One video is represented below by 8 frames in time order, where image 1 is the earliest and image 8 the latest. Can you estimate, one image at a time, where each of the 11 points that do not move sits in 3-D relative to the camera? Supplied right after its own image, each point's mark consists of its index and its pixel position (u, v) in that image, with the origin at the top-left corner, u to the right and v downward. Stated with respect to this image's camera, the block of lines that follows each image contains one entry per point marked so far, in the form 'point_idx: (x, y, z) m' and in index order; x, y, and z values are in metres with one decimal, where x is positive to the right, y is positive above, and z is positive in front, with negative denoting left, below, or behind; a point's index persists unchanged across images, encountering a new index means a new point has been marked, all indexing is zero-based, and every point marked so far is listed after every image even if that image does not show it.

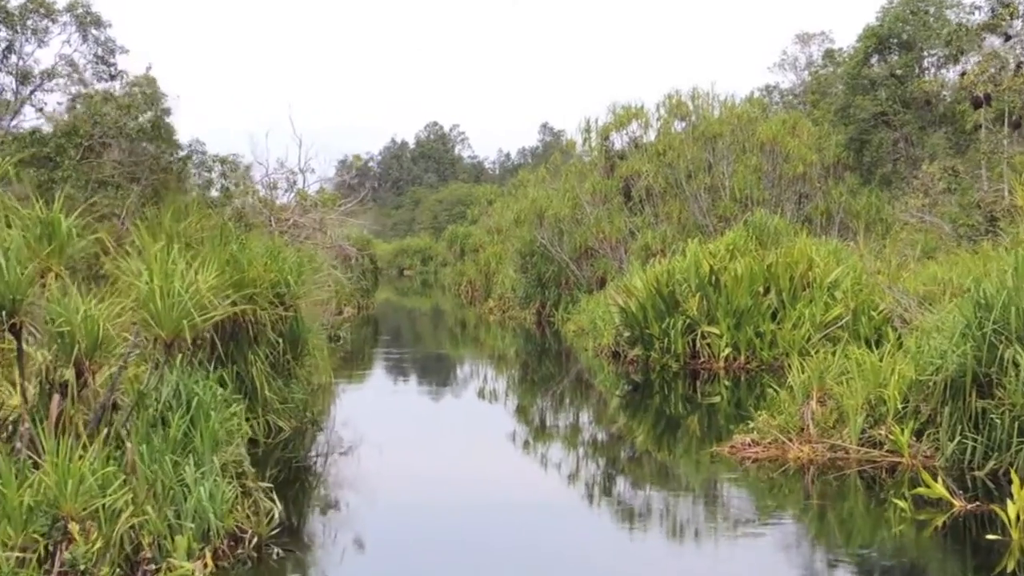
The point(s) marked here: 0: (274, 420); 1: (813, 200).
0: (-2.1, -1.2, +7.8) m
1: (+6.8, +2.0, +19.8) m
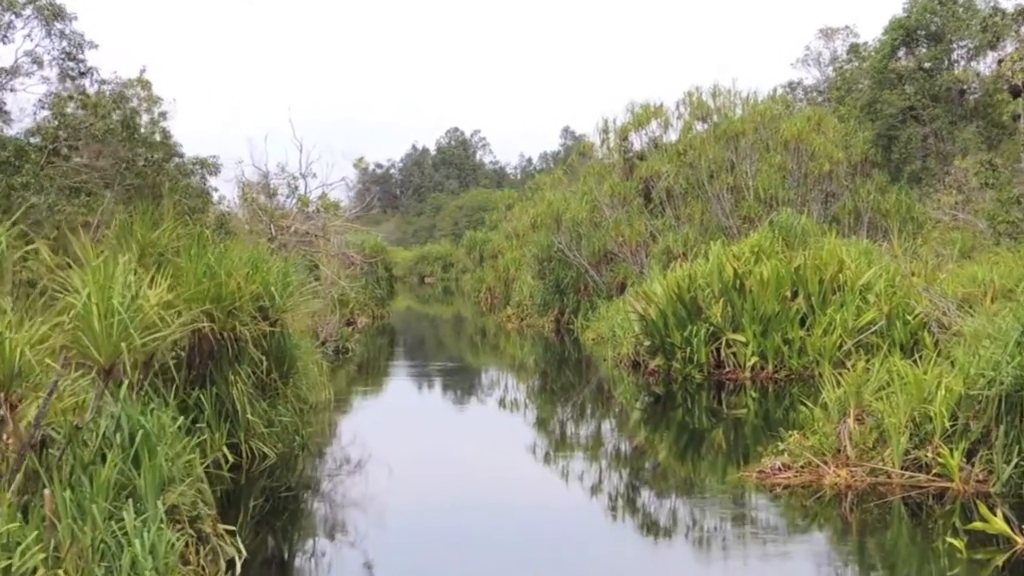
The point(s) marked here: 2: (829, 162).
0: (-2.1, -1.3, +7.1) m
1: (+7.1, +1.9, +19.0) m
2: (+6.8, +2.7, +18.8) m
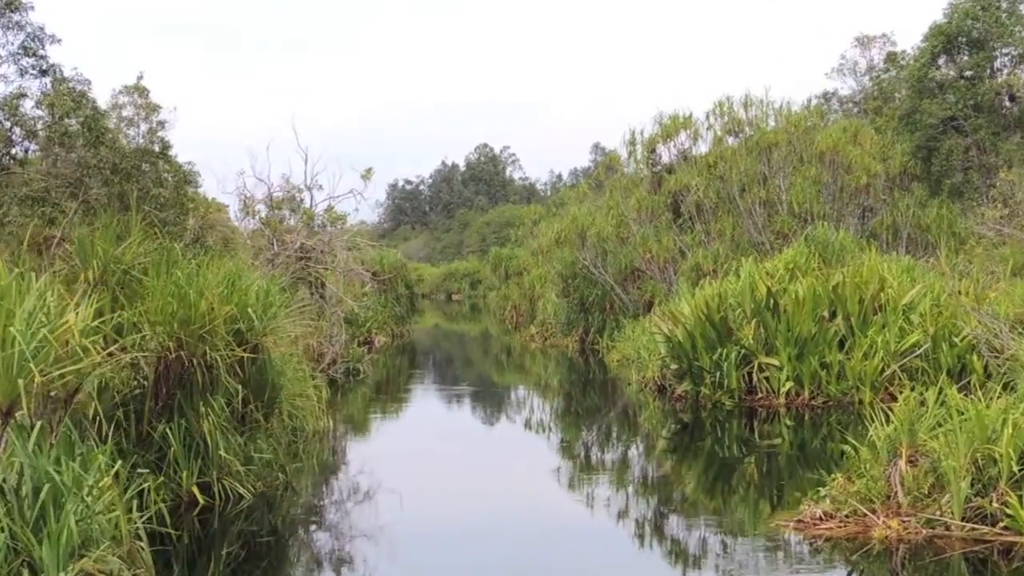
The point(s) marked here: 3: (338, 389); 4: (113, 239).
0: (-2.1, -1.5, +6.4) m
1: (+7.6, +1.5, +18.0) m
2: (+7.2, +2.3, +17.8) m
3: (-3.0, -1.8, +15.1) m
4: (-2.9, +0.4, +6.3) m
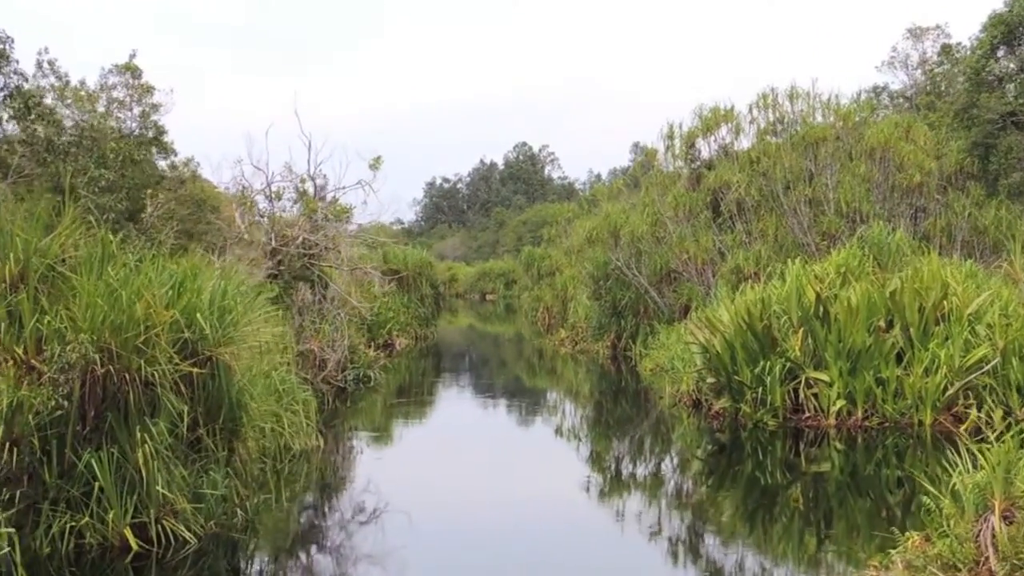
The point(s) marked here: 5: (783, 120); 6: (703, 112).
0: (-2.1, -1.5, +5.4) m
1: (+8.1, +1.4, +16.5) m
2: (+7.7, +2.2, +16.4) m
3: (-2.7, -1.8, +14.1) m
4: (-2.9, +0.3, +5.3) m
5: (+5.7, +3.6, +18.3) m
6: (+4.3, +4.0, +19.6) m
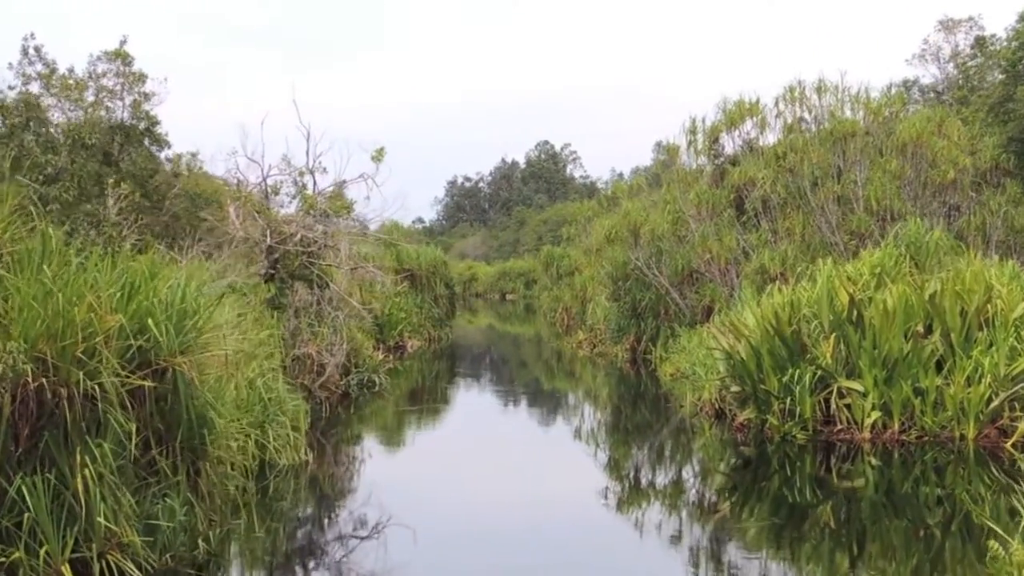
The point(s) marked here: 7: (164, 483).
0: (-2.1, -1.5, +4.7) m
1: (+8.3, +1.4, +15.6) m
2: (+8.0, +2.1, +15.4) m
3: (-2.5, -1.8, +13.5) m
4: (-3.0, +0.3, +4.7) m
5: (+6.0, +3.5, +17.5) m
6: (+4.7, +4.0, +18.8) m
7: (-2.1, -1.1, +5.1) m
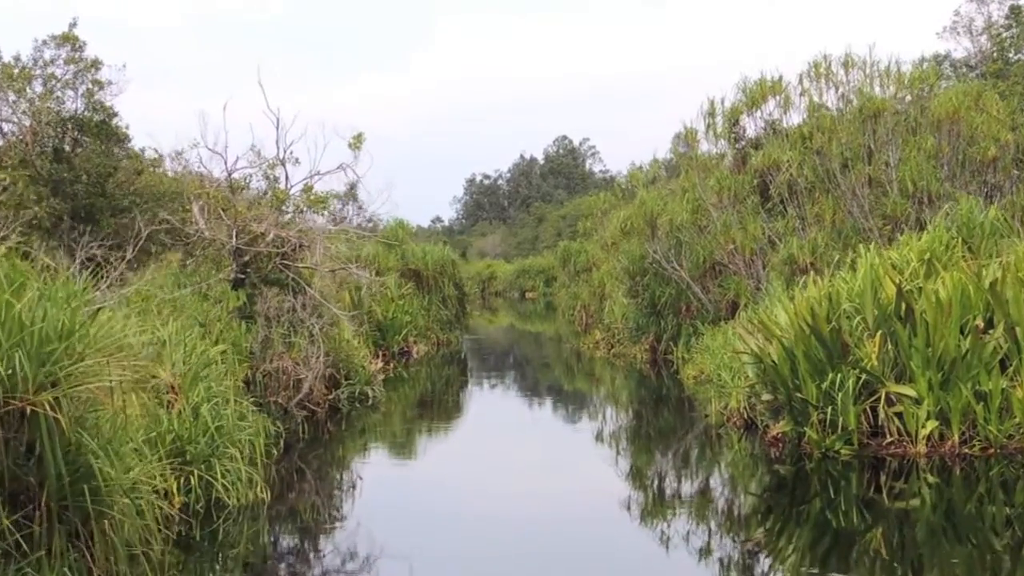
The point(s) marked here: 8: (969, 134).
0: (-2.3, -1.6, +3.6) m
1: (+8.4, +1.6, +14.1) m
2: (+8.0, +2.4, +14.0) m
3: (-2.4, -1.8, +12.3) m
4: (-3.2, +0.2, +3.6) m
5: (+6.1, +3.7, +16.1) m
6: (+4.7, +4.1, +17.4) m
7: (-2.2, -1.2, +3.9) m
8: (+7.7, +2.6, +14.3) m
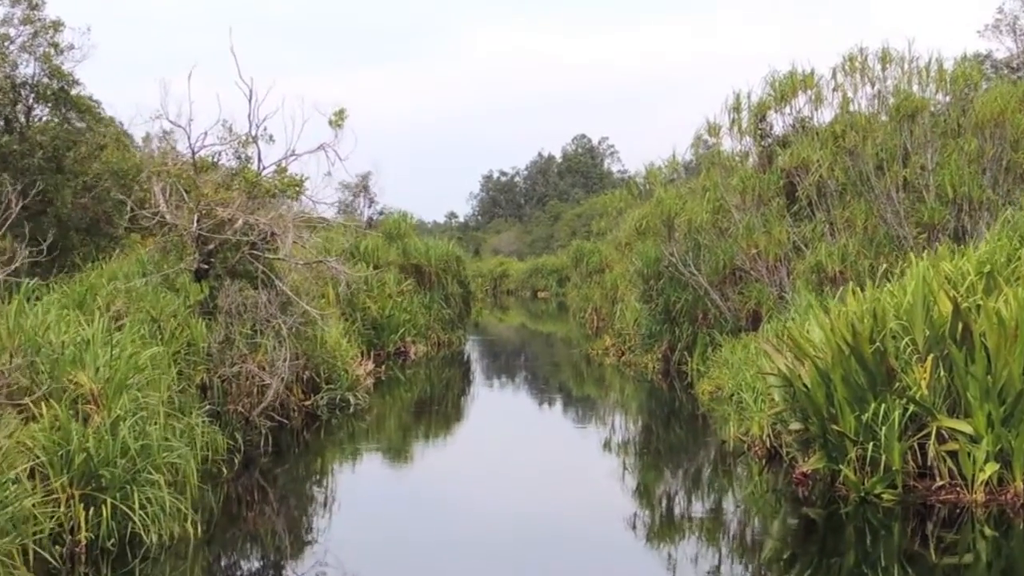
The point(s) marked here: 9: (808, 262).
0: (-2.5, -1.5, +2.4) m
1: (+8.4, +1.4, +12.8) m
2: (+8.1, +2.1, +12.7) m
3: (-2.5, -1.8, +11.2) m
4: (-3.3, +0.3, +2.4) m
5: (+6.3, +3.5, +14.8) m
6: (+4.9, +4.0, +16.2) m
7: (-2.4, -1.2, +2.8) m
8: (+7.8, +2.4, +13.0) m
9: (+4.6, +0.4, +13.3) m
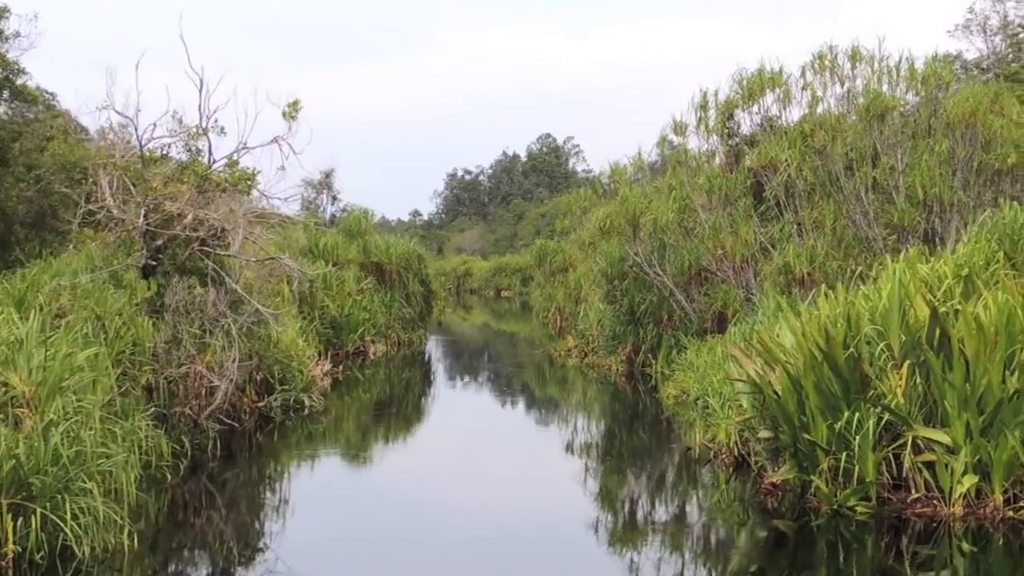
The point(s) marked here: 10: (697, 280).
0: (-2.6, -1.5, +2.0) m
1: (+7.9, +1.3, +12.8) m
2: (+7.6, +2.0, +12.7) m
3: (-2.9, -1.7, +10.7) m
4: (-3.4, +0.3, +2.0) m
5: (+5.7, +3.5, +14.7) m
6: (+4.3, +3.9, +16.0) m
7: (-2.5, -1.2, +2.4) m
8: (+7.3, +2.3, +13.0) m
9: (+4.0, +0.4, +13.1) m
10: (+3.4, +0.1, +15.9) m
